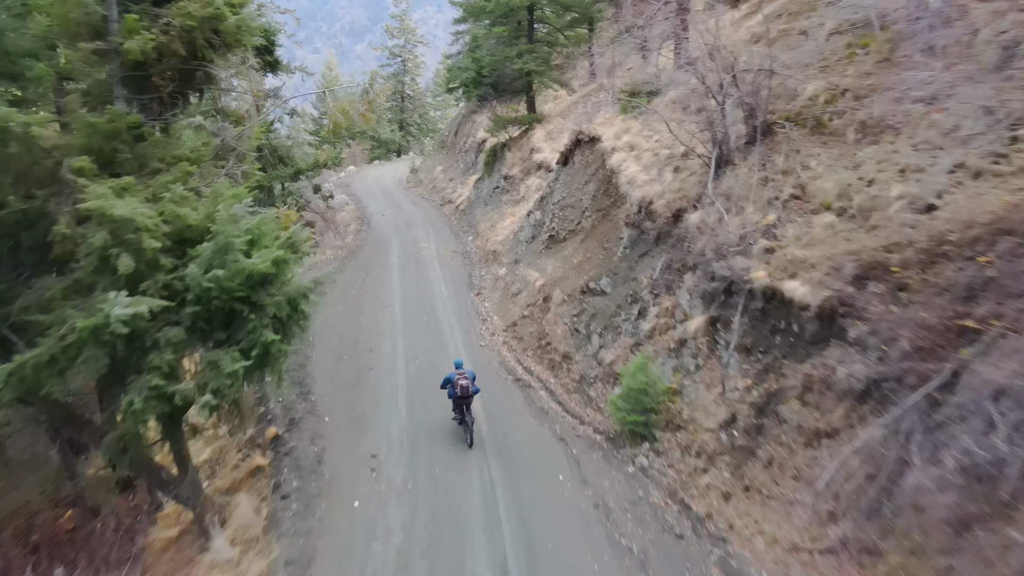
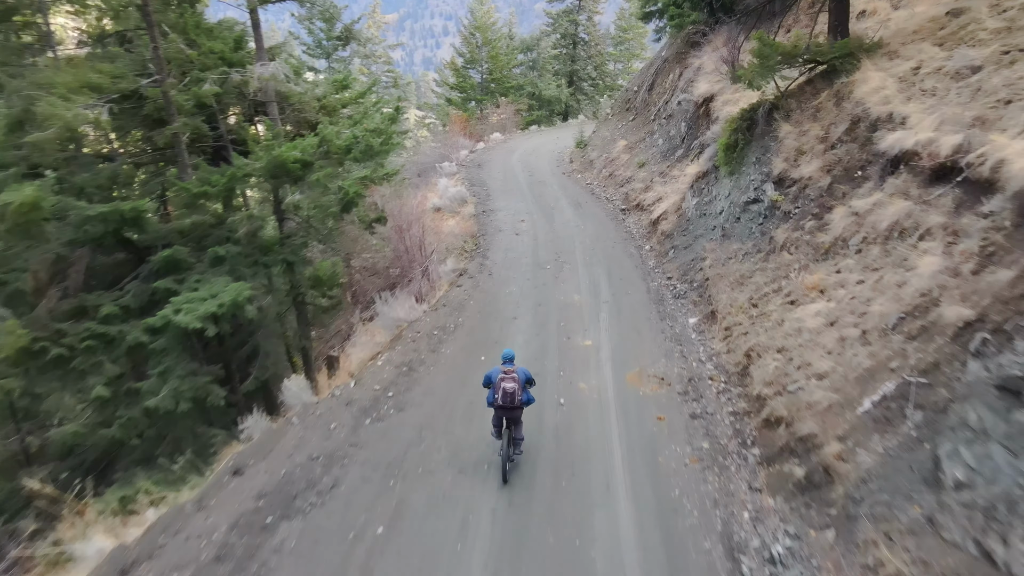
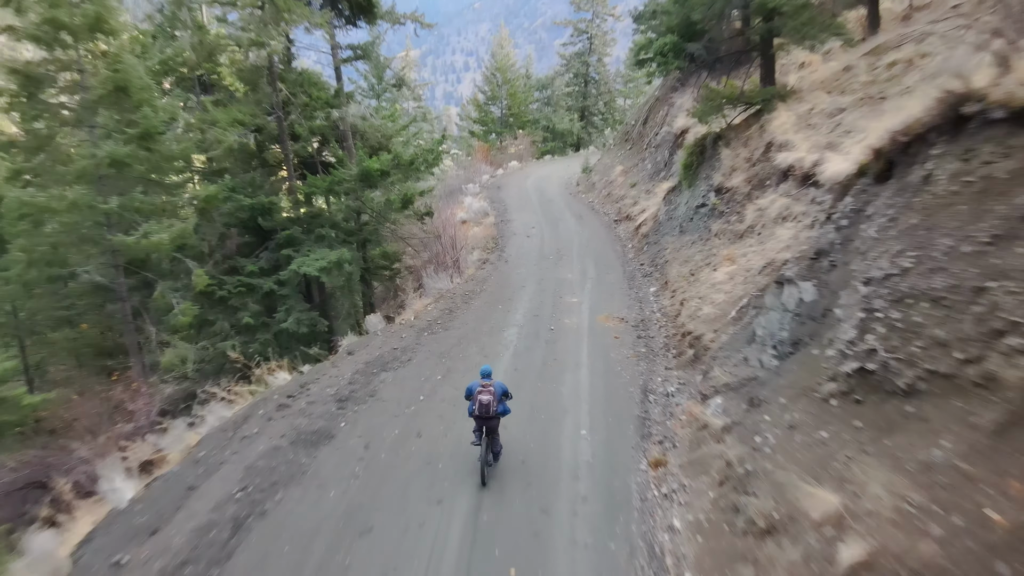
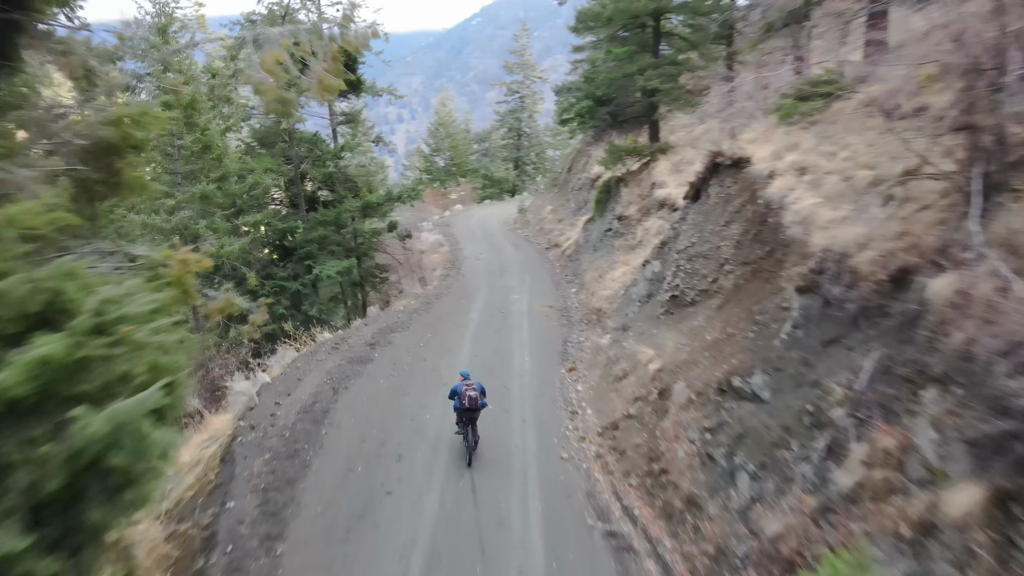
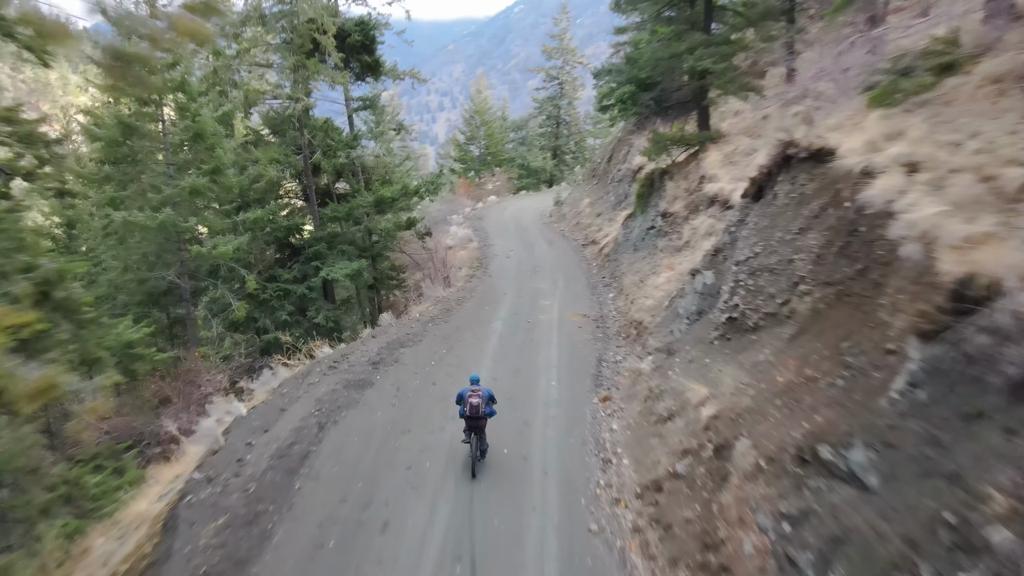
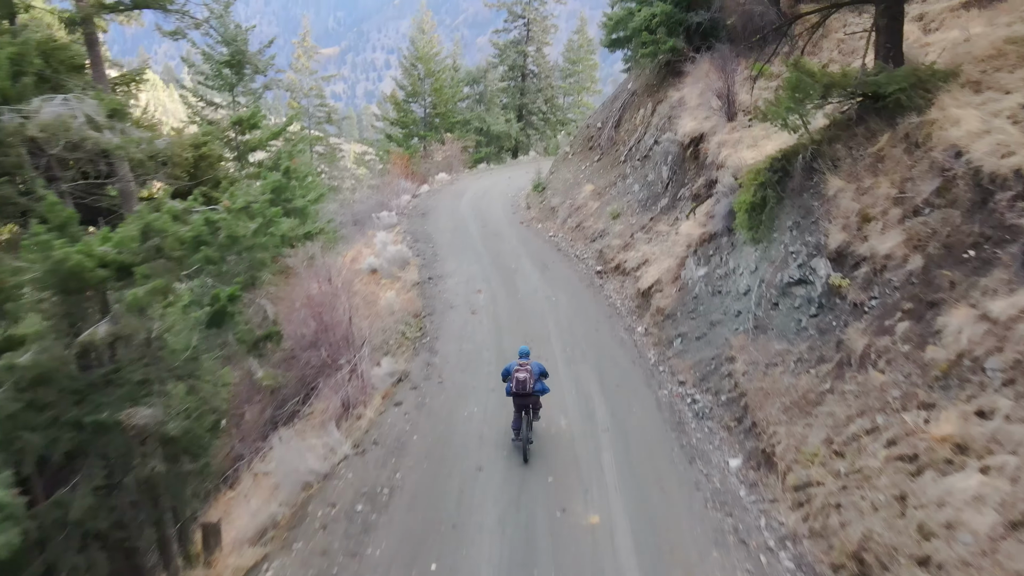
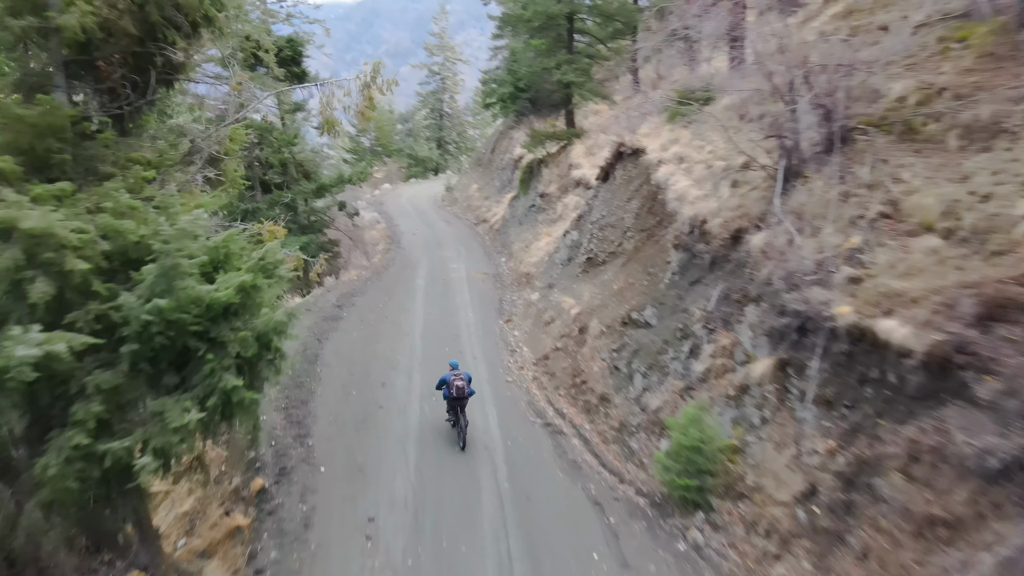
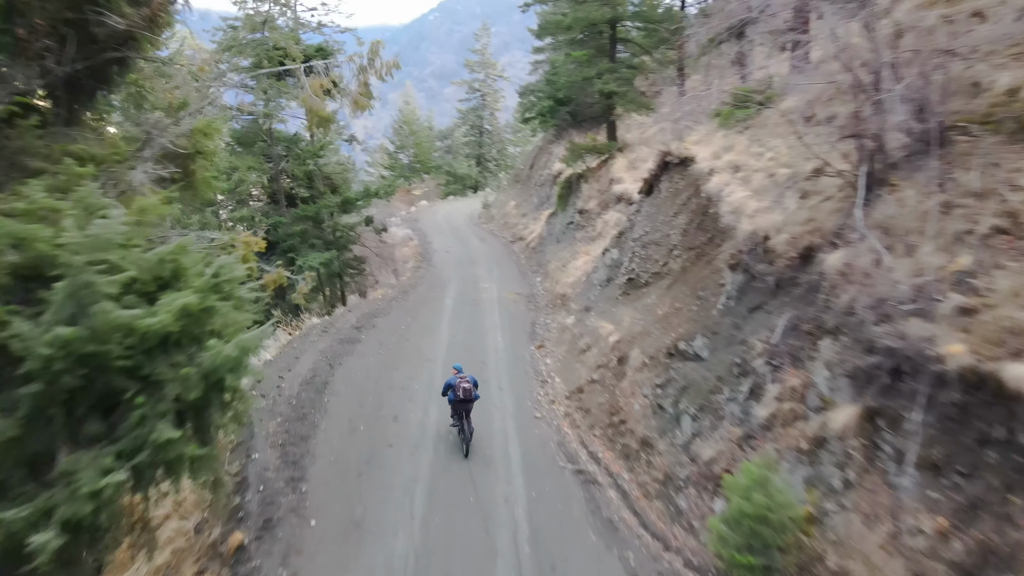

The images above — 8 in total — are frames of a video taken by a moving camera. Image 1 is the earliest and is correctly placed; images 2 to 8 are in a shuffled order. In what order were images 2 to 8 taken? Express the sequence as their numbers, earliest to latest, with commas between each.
7, 8, 4, 5, 3, 2, 6
